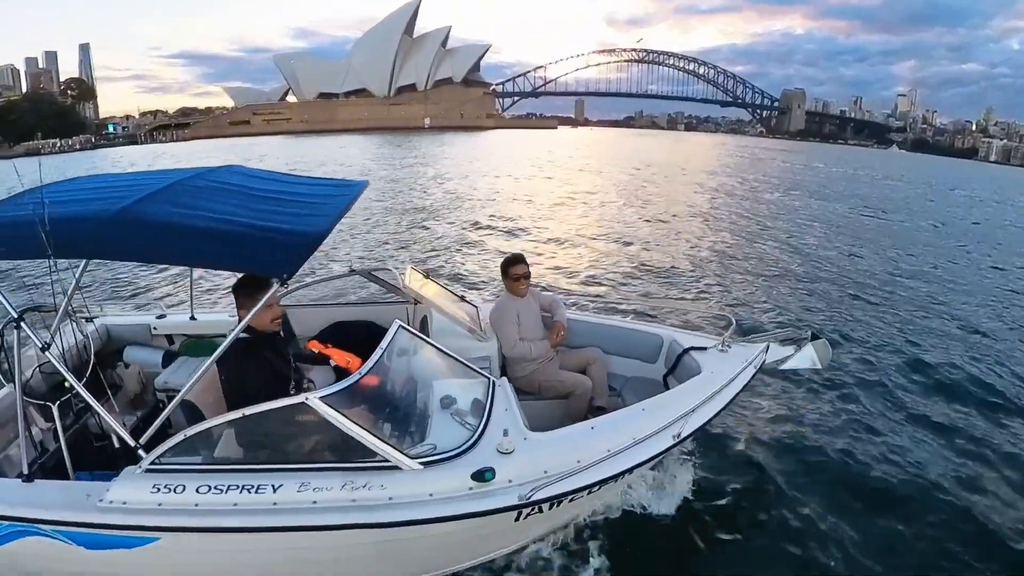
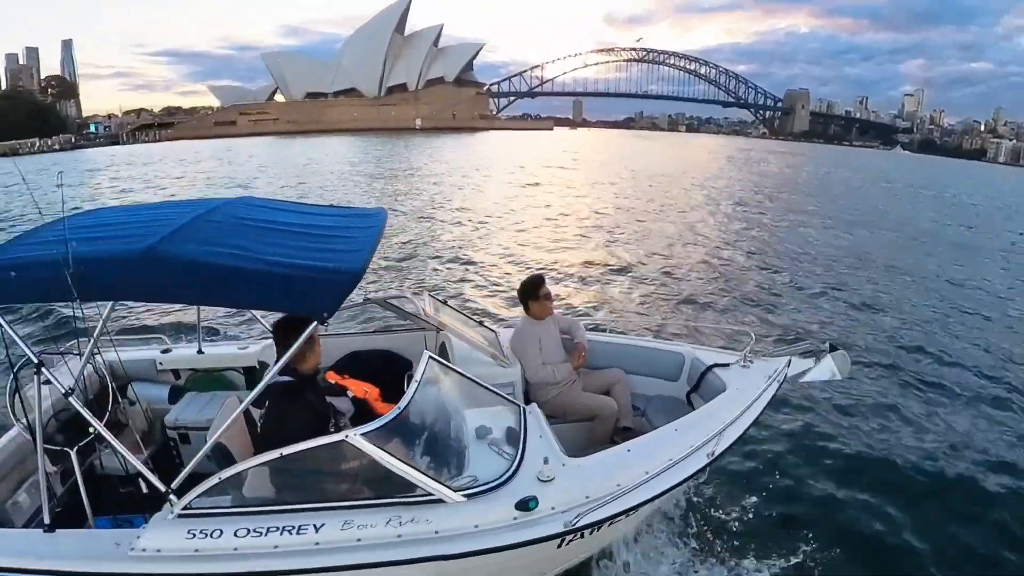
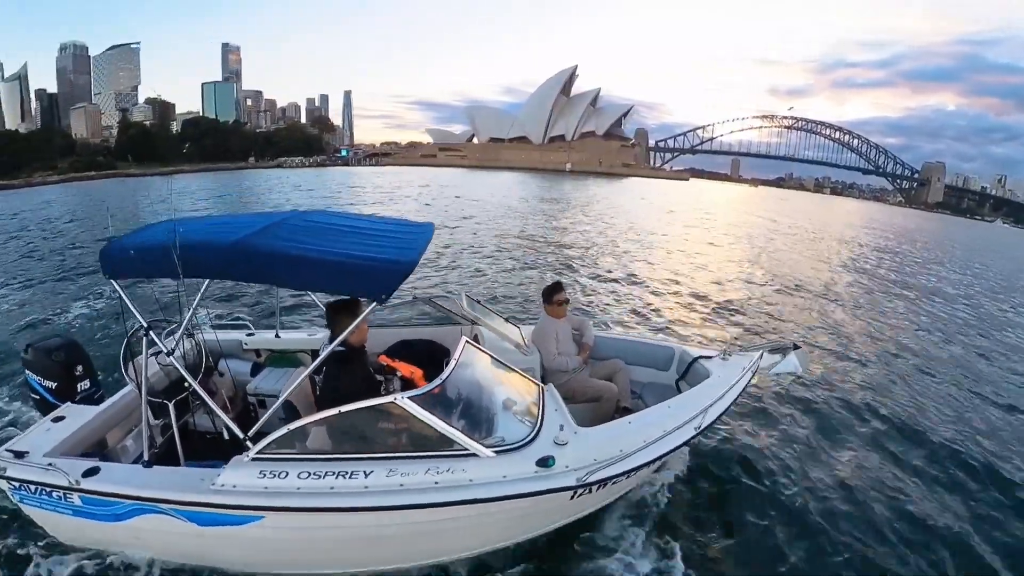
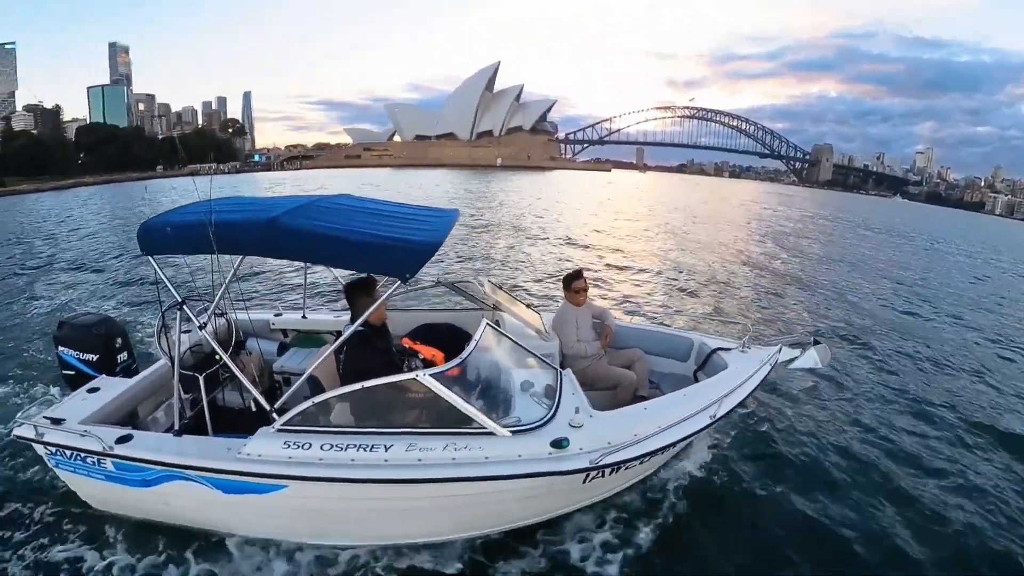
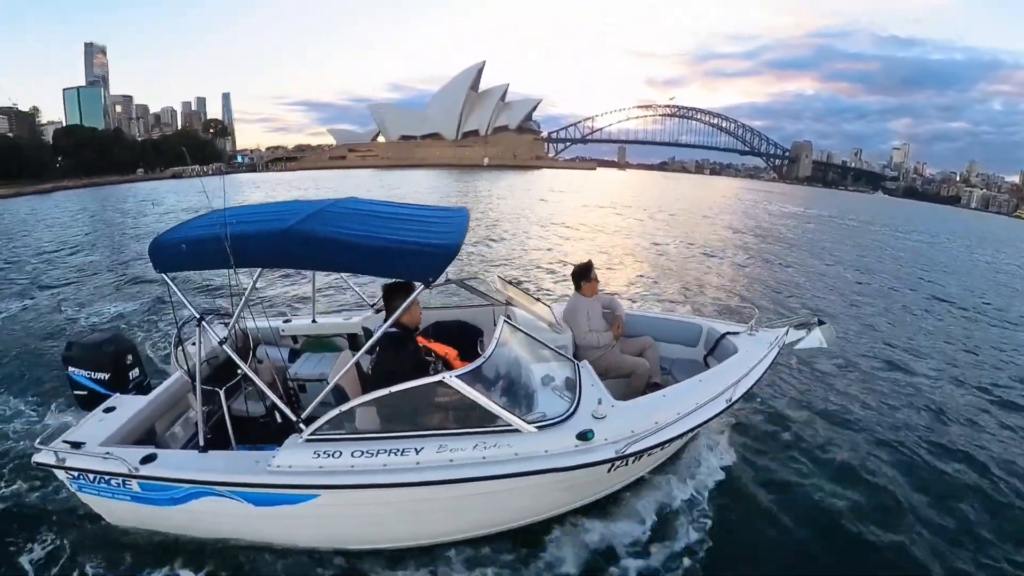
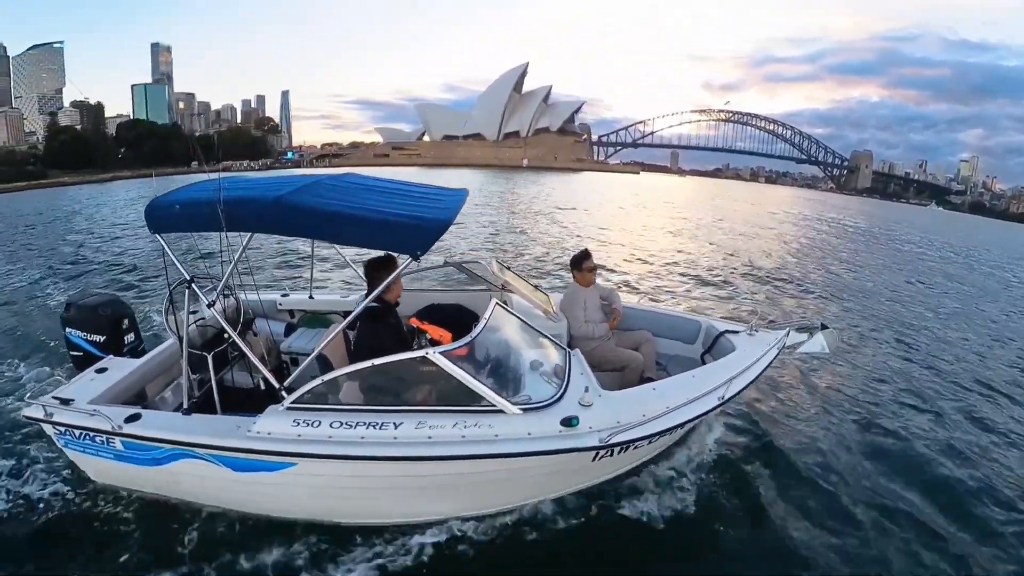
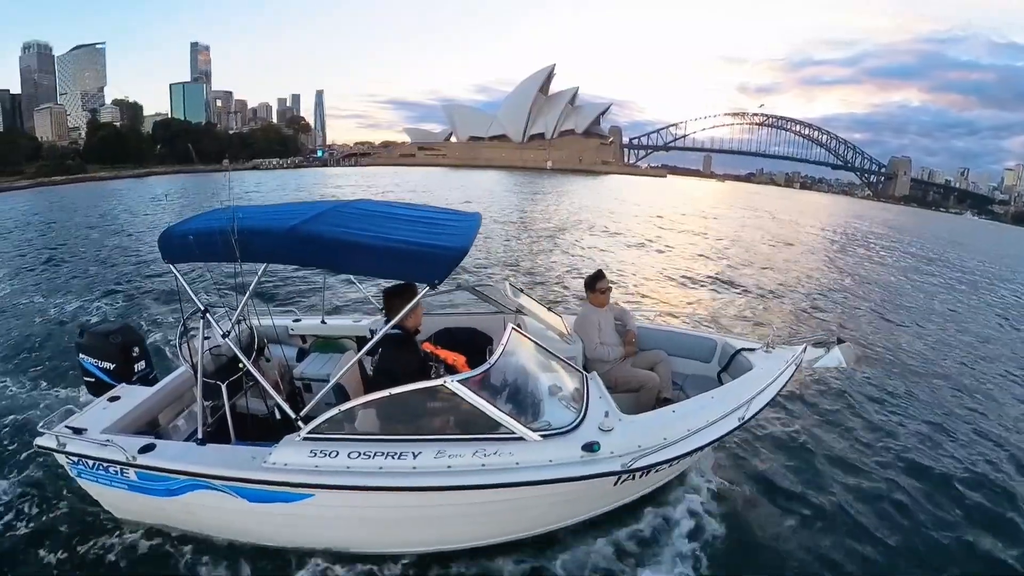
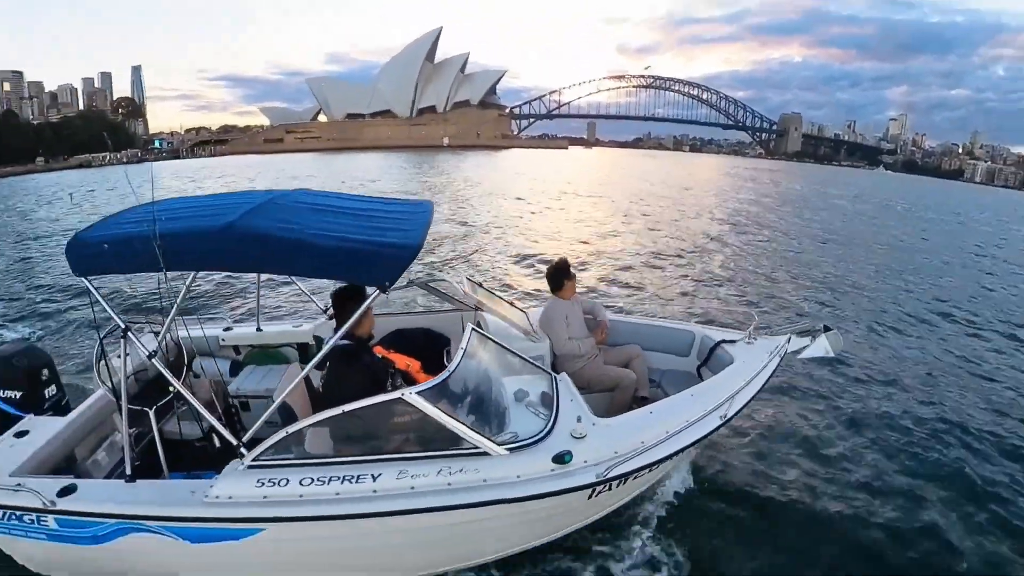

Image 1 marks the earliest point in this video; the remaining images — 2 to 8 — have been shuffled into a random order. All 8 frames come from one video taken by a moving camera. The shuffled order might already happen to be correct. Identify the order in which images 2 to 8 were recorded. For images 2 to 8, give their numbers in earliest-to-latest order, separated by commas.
2, 8, 5, 4, 6, 7, 3
